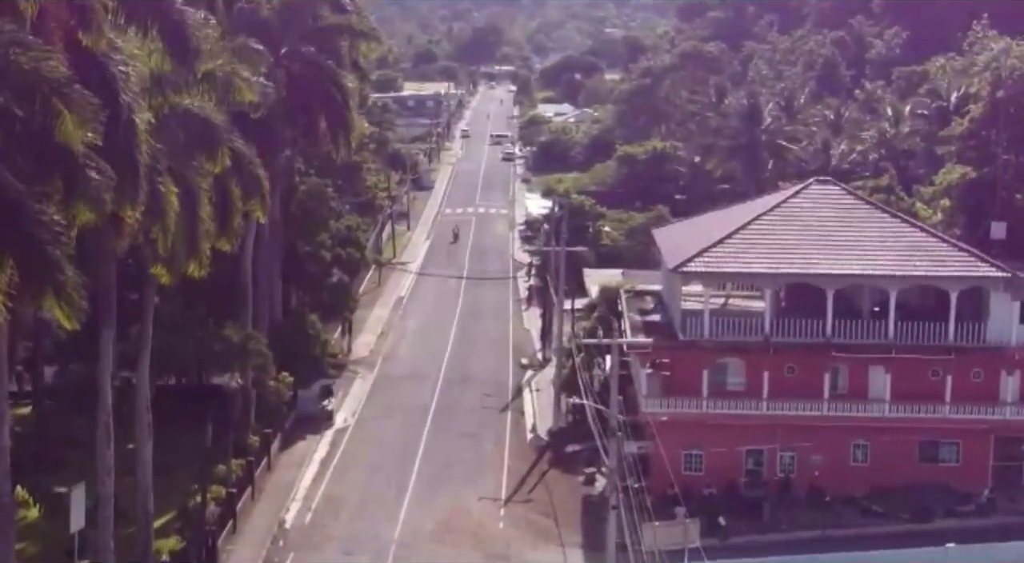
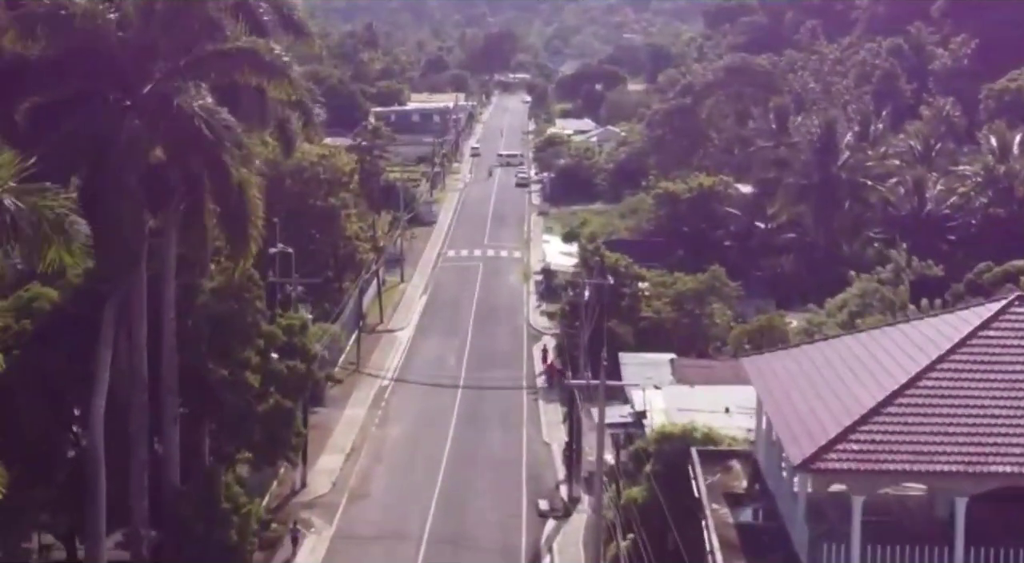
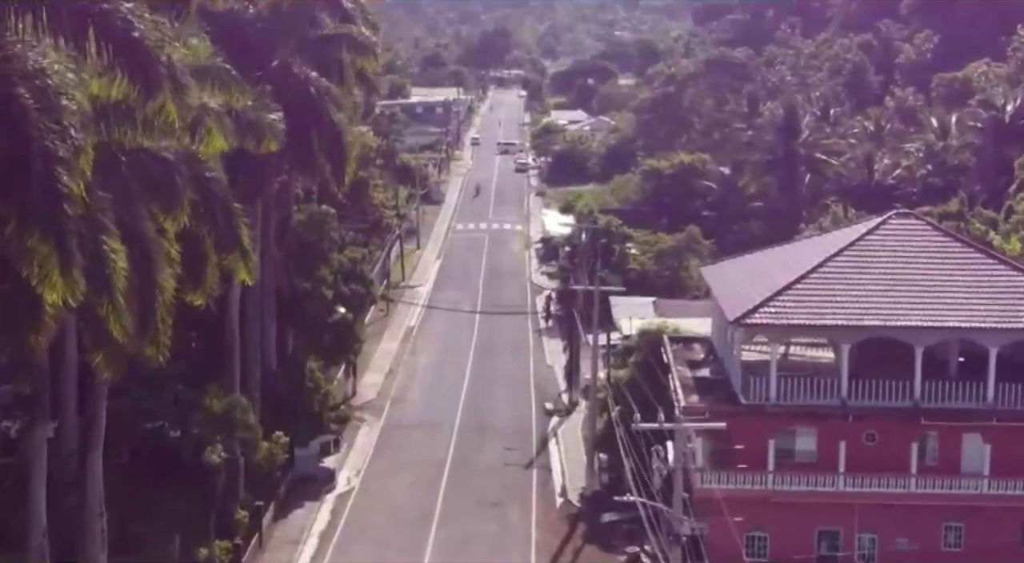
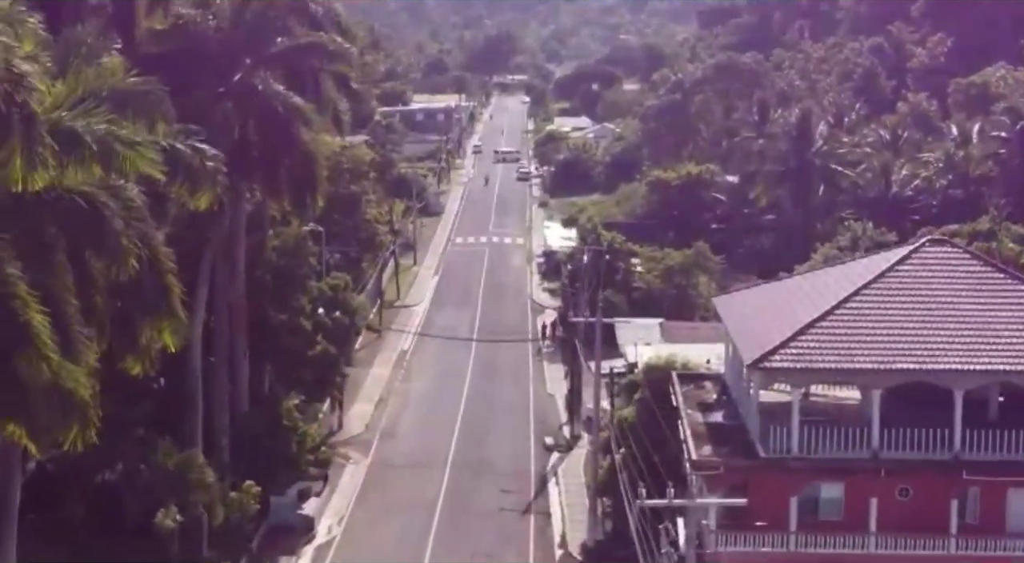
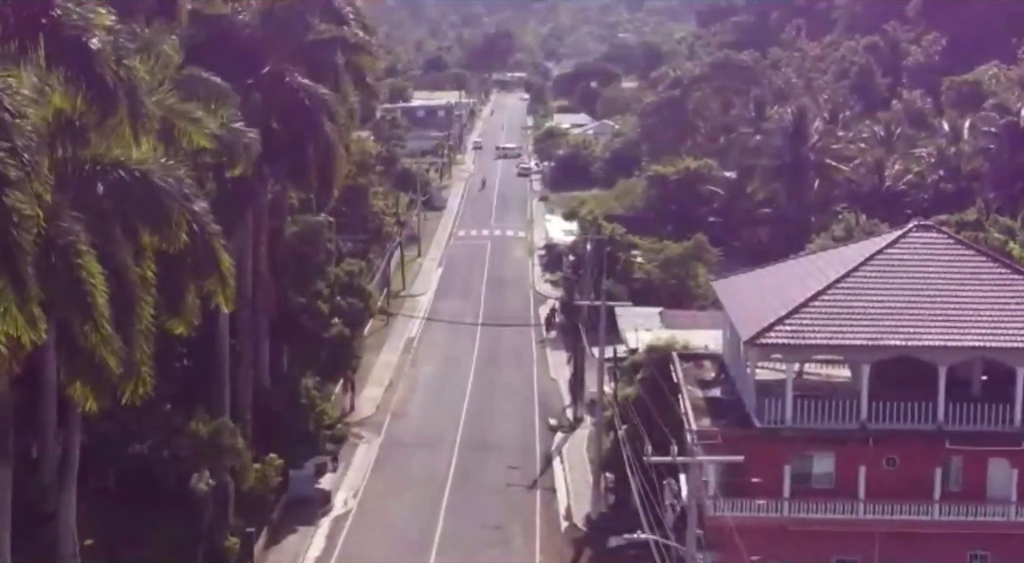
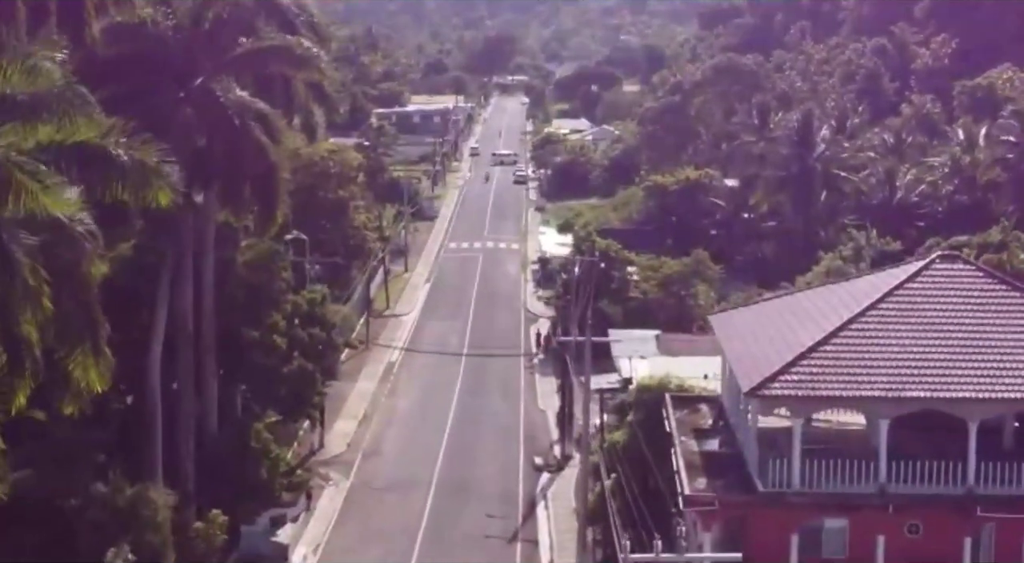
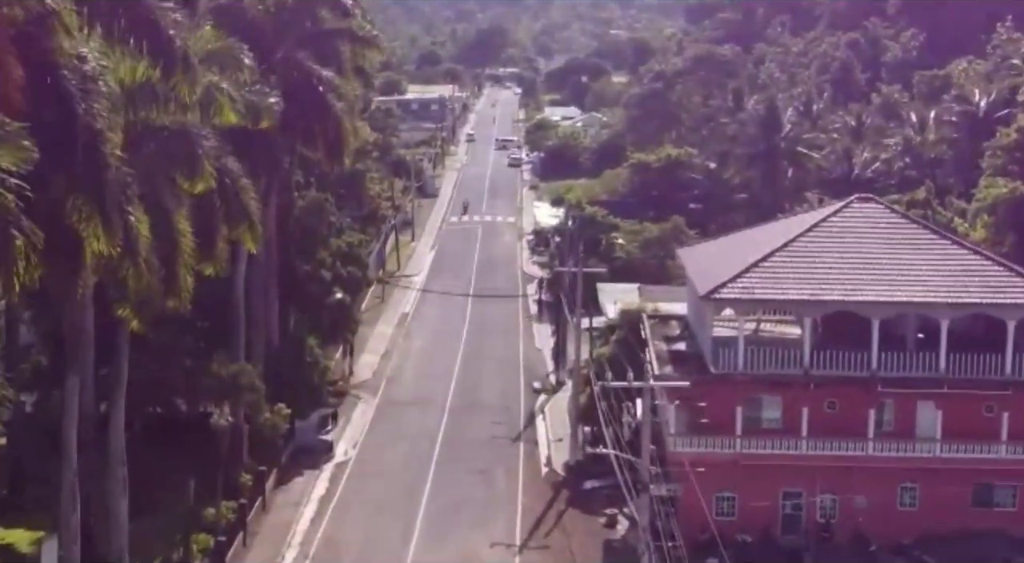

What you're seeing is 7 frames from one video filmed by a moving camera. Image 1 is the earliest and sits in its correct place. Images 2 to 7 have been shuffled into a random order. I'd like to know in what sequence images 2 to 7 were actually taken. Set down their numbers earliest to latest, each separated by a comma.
7, 3, 5, 4, 6, 2
